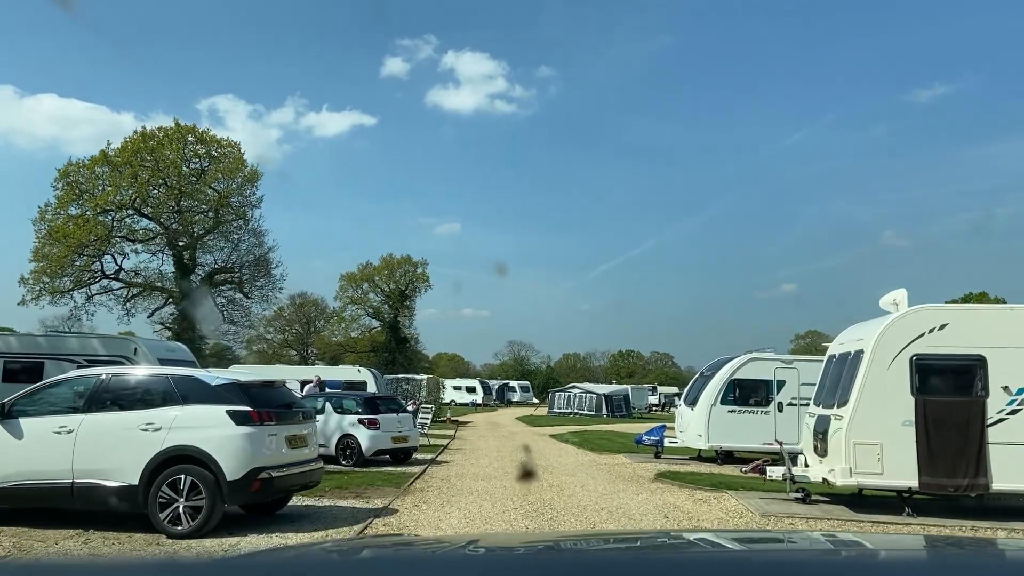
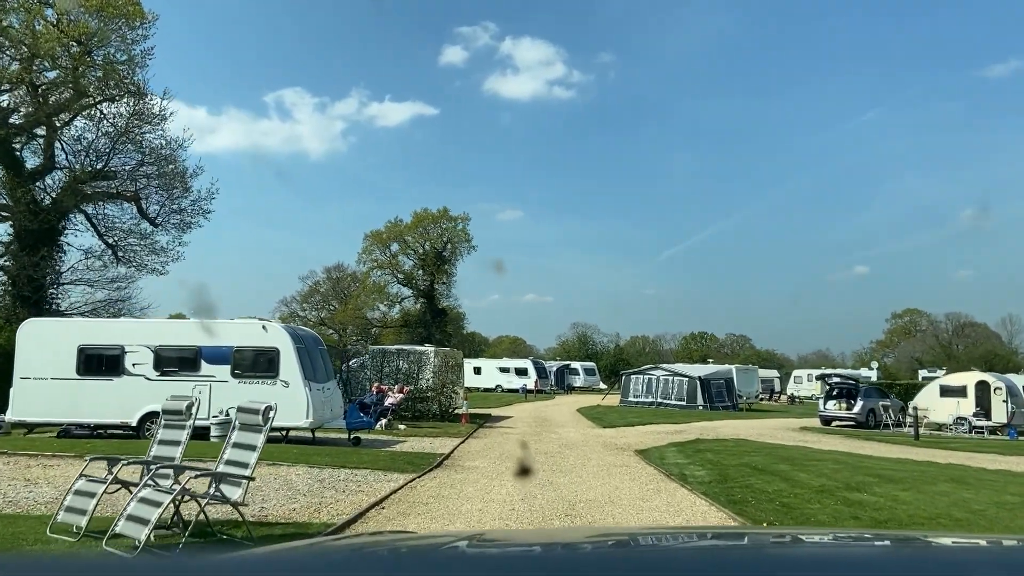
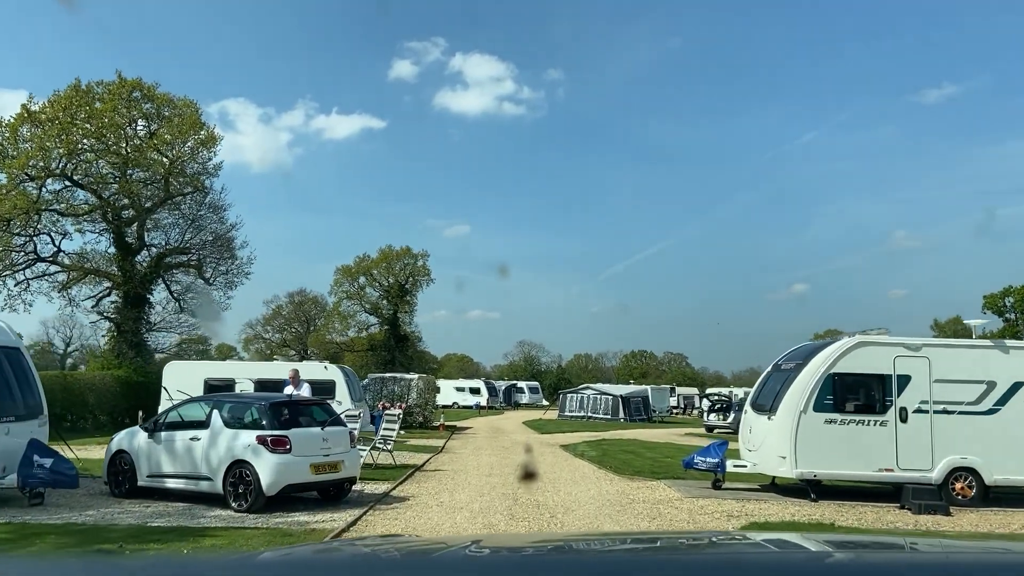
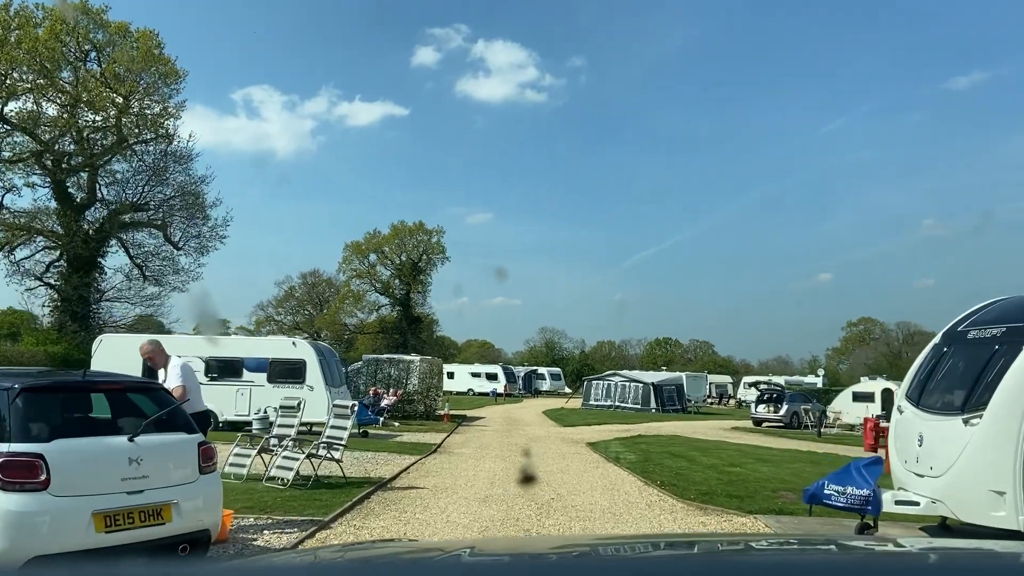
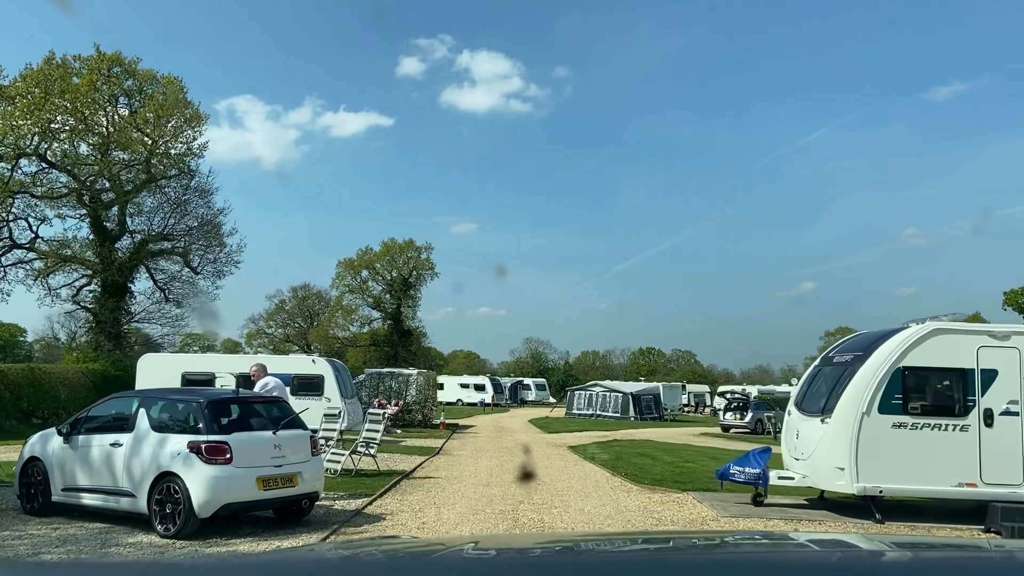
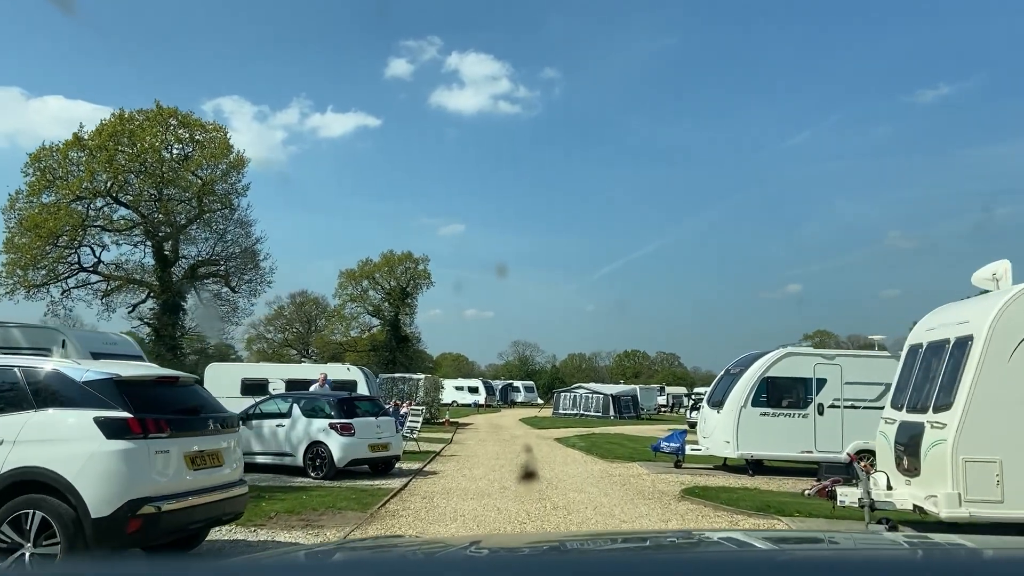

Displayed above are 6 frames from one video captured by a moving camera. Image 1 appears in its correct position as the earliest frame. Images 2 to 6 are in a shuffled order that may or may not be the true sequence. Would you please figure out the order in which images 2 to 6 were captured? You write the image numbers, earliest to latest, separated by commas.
6, 3, 5, 4, 2
